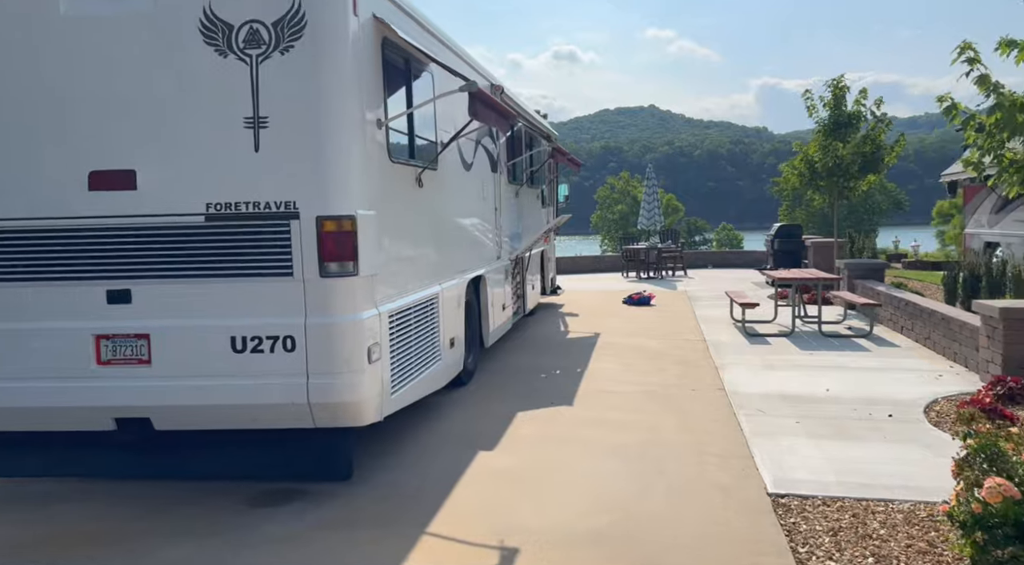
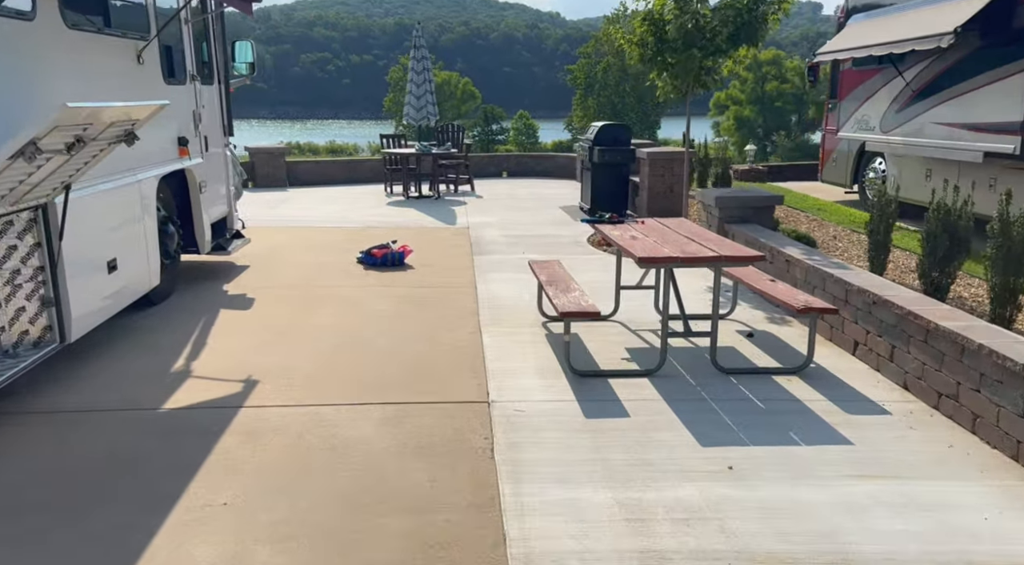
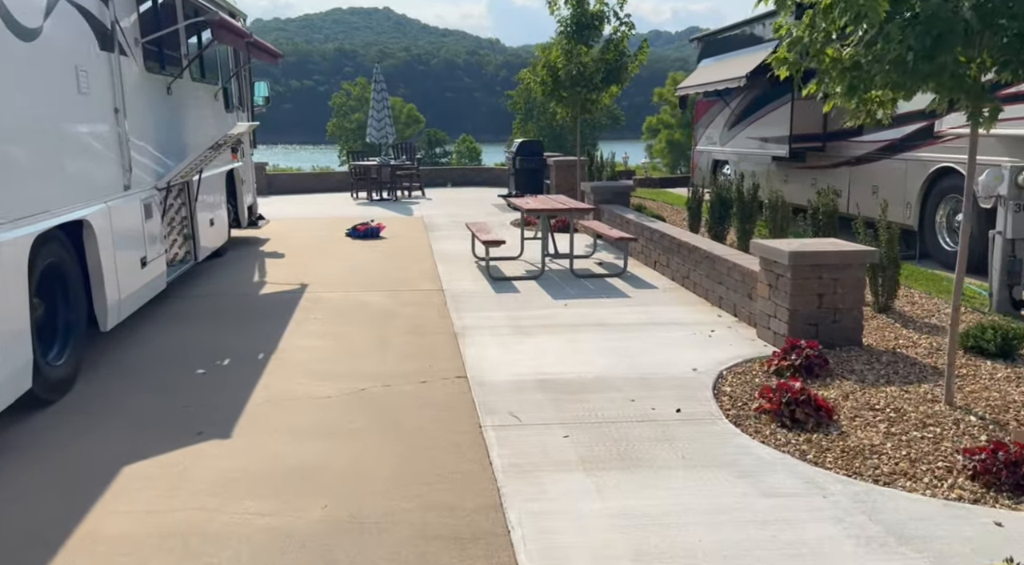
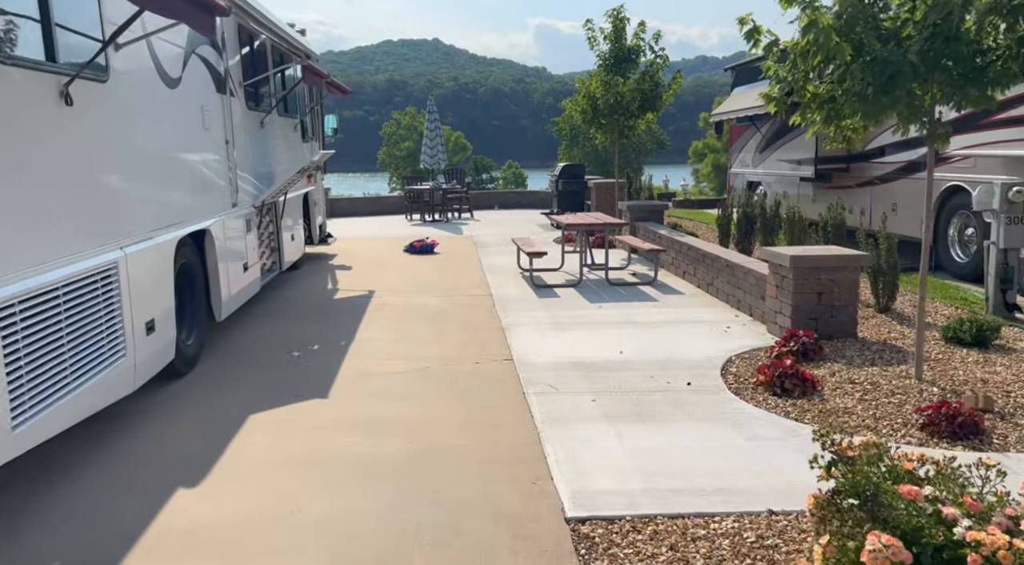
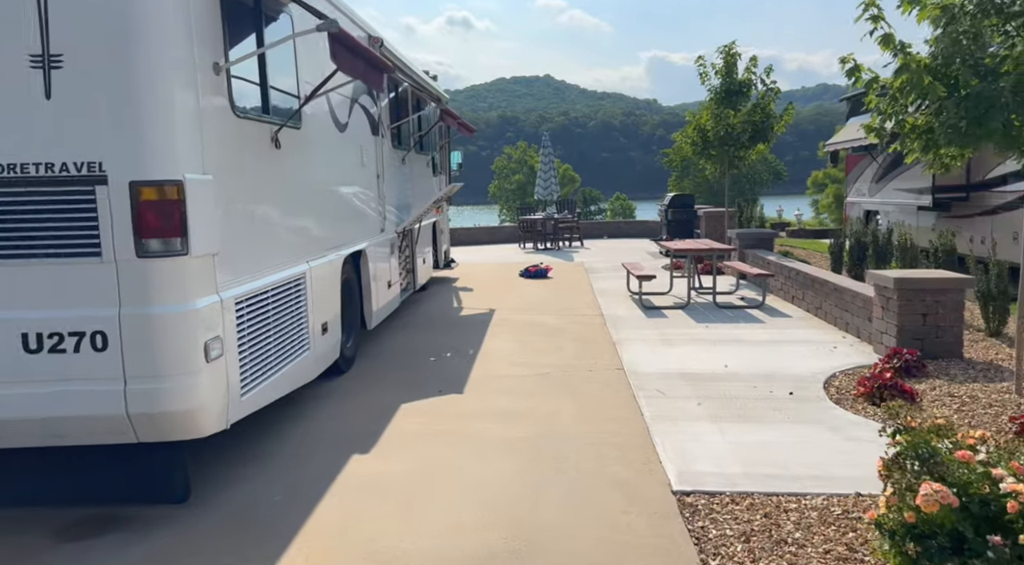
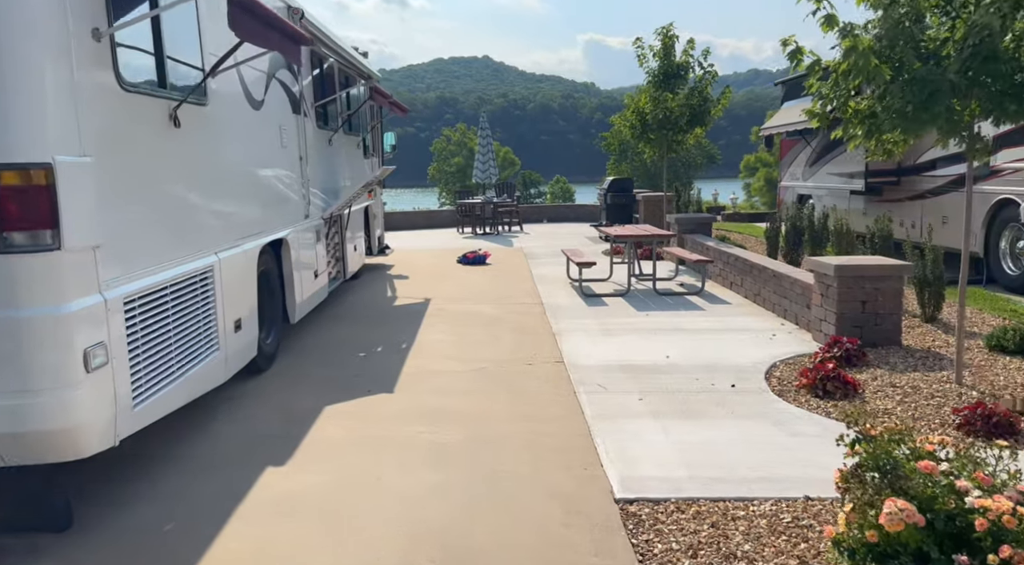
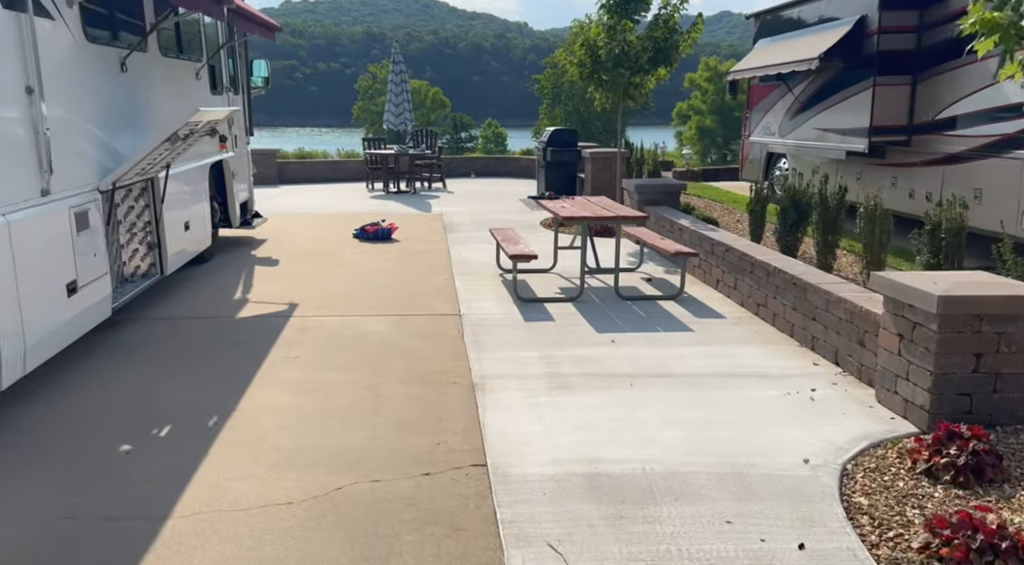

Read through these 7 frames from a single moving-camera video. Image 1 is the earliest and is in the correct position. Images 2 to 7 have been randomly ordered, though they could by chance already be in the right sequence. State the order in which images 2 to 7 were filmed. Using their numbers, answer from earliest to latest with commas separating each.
5, 6, 4, 3, 7, 2
